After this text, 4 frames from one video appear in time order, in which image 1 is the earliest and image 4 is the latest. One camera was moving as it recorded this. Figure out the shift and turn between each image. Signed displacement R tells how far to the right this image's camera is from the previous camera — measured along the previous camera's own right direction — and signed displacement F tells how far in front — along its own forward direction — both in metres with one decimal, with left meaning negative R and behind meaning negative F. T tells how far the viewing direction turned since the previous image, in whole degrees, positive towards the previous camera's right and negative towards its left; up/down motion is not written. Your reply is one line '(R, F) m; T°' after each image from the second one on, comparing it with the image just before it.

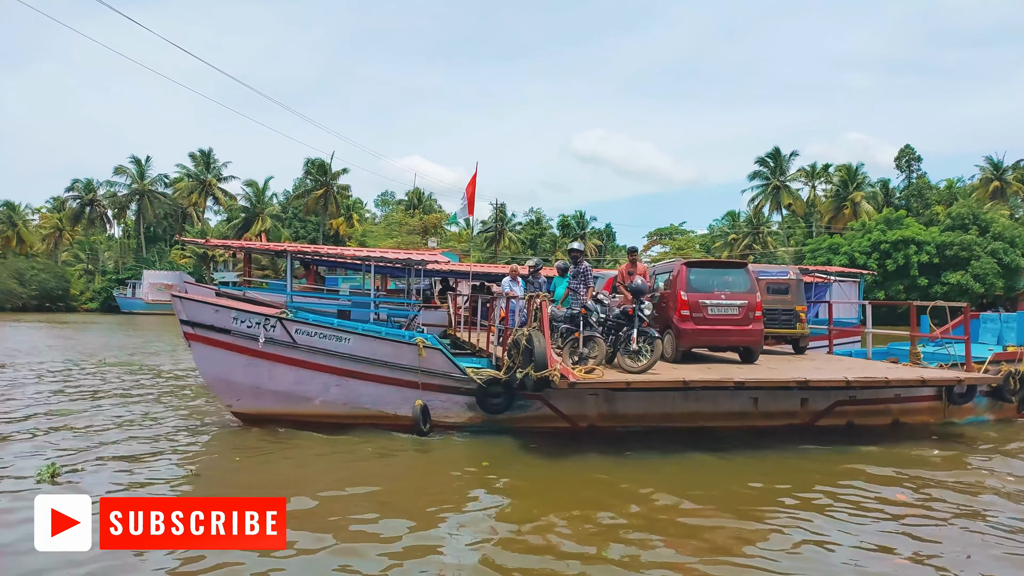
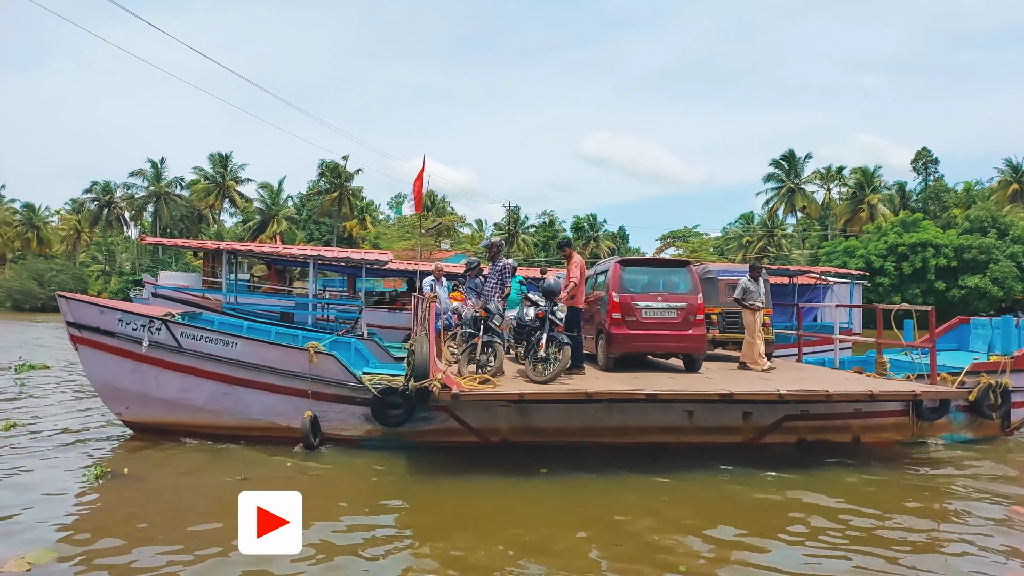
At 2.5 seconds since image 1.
(+1.3, +0.9) m; -1°
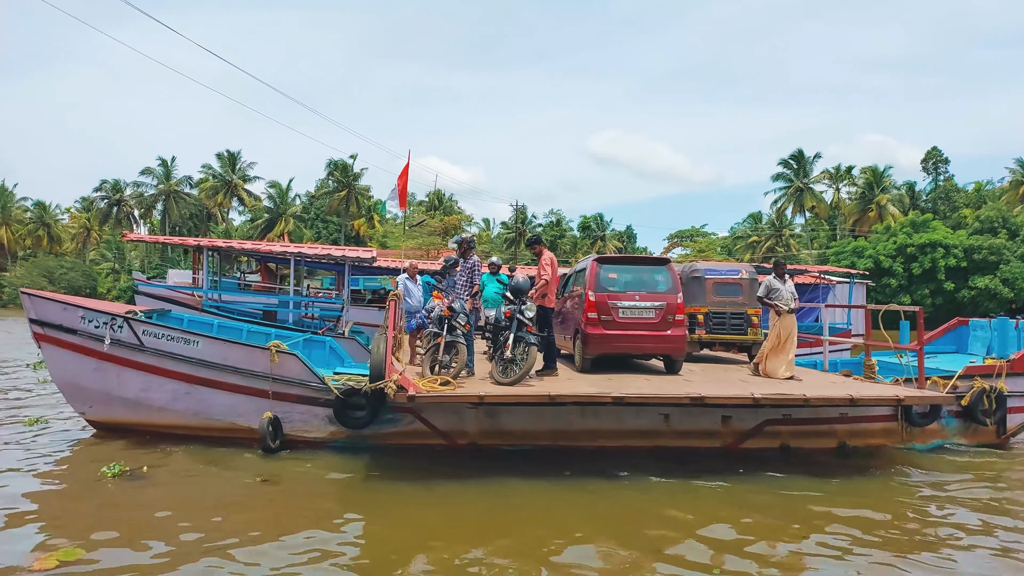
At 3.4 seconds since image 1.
(+0.4, +0.3) m; -1°
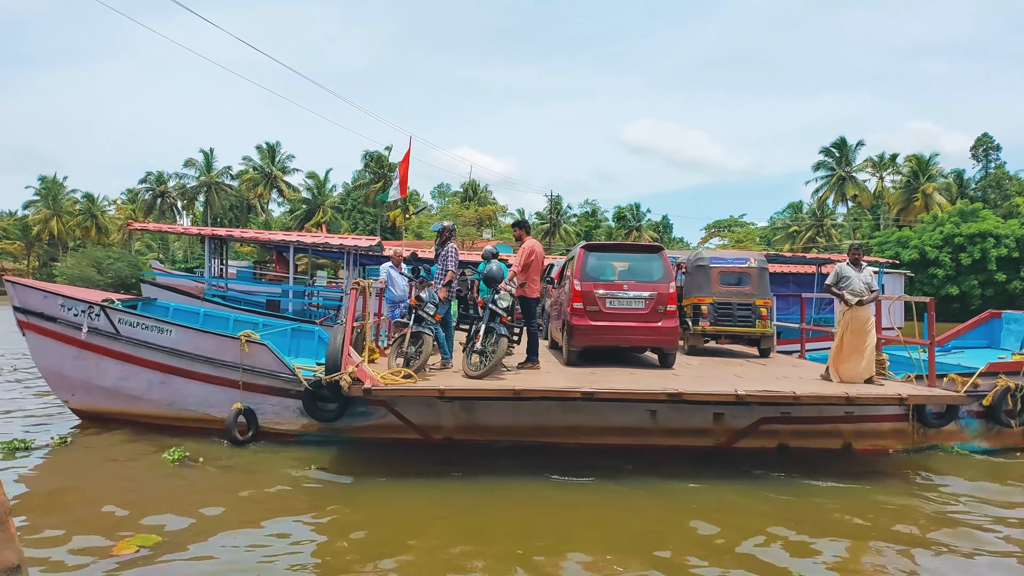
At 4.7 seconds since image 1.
(+0.6, +0.4) m; -3°
